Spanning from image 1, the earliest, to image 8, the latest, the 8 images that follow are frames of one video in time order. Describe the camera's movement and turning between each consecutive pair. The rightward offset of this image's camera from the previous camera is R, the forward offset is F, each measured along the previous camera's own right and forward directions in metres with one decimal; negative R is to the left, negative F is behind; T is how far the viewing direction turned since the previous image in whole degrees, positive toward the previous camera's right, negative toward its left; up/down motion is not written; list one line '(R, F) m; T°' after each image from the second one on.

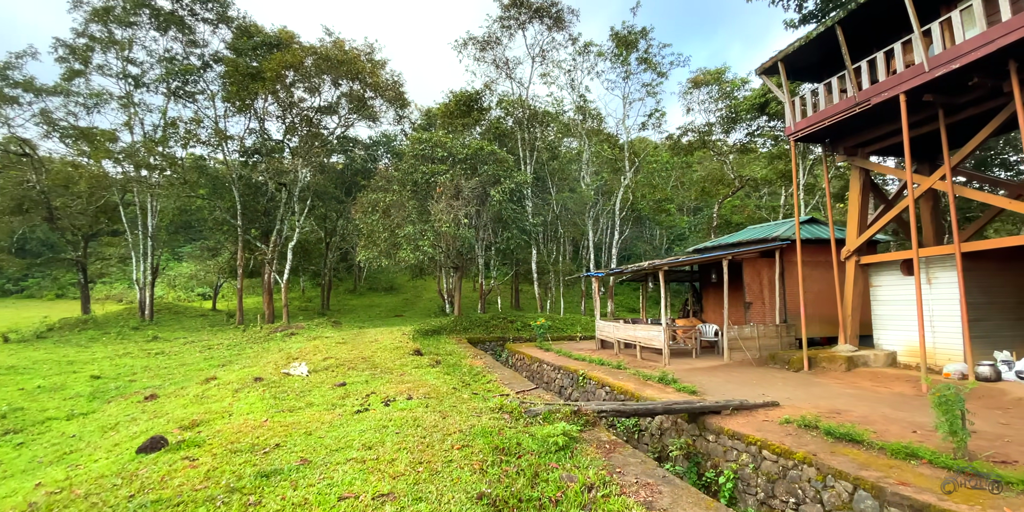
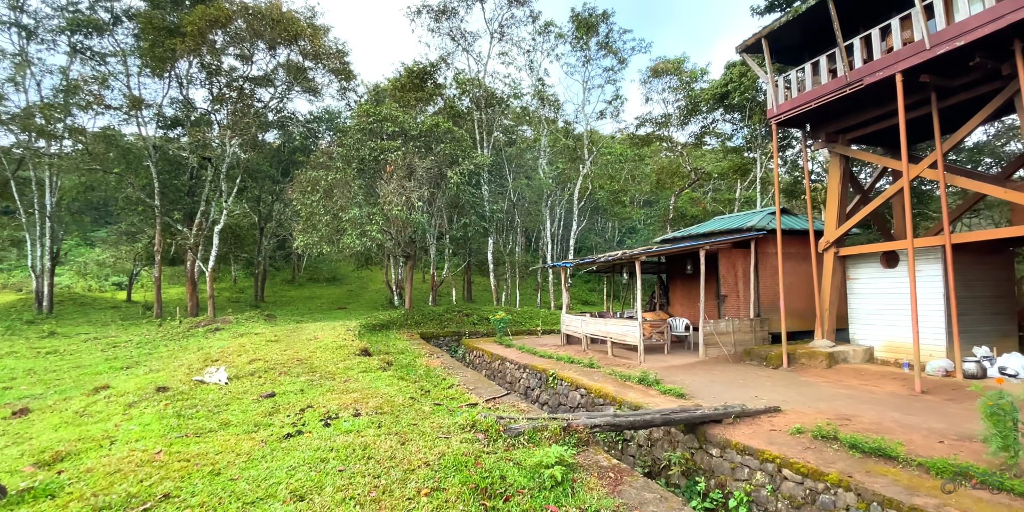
(-0.3, +1.2) m; +6°
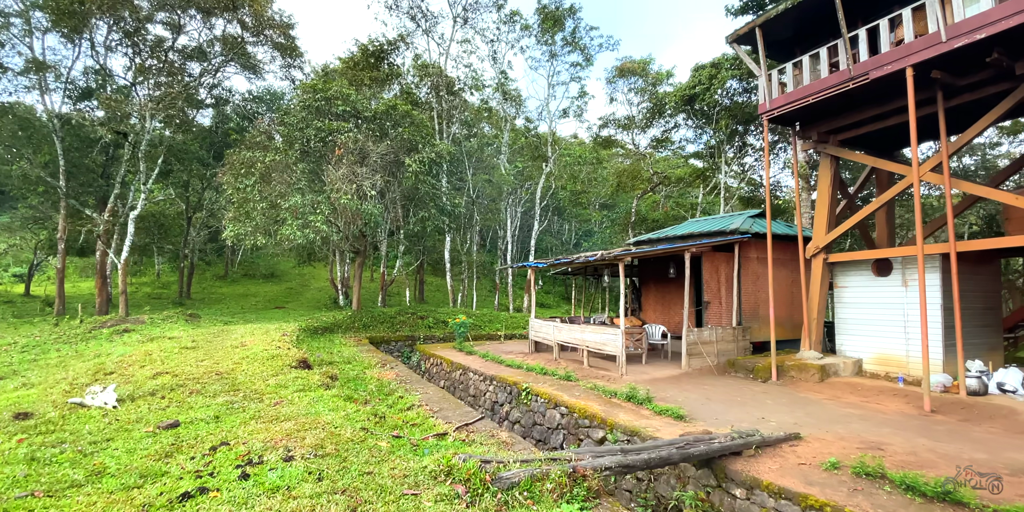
(-0.4, +1.2) m; +6°
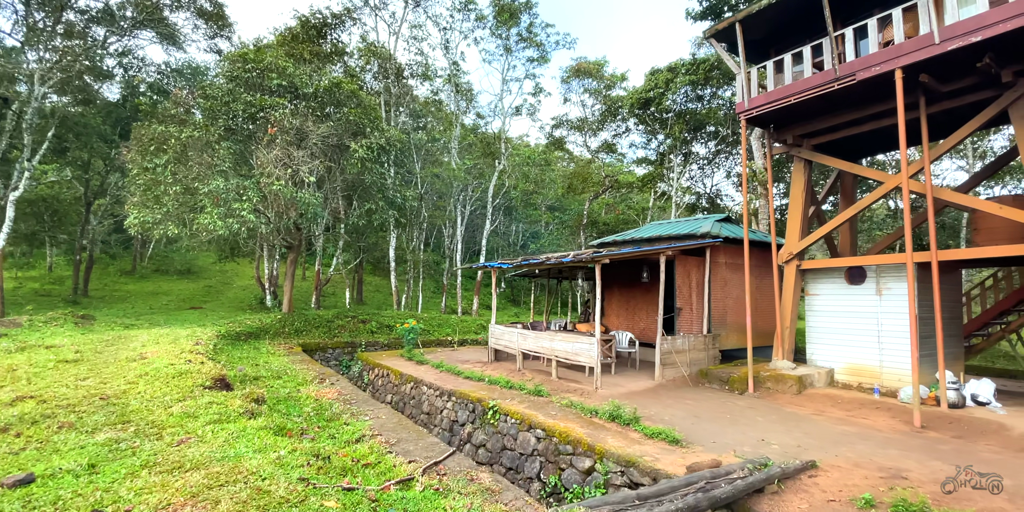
(-0.4, +1.0) m; +7°
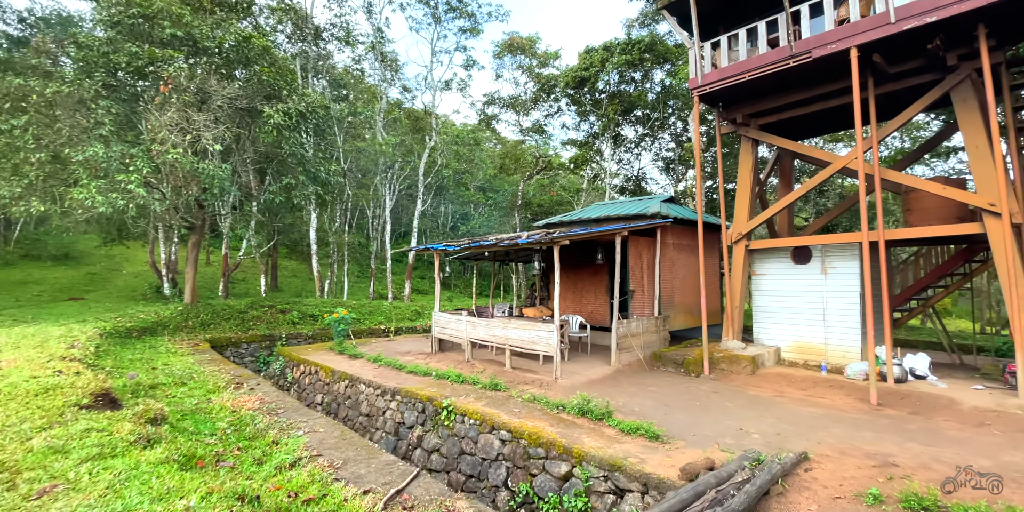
(-0.4, +0.8) m; +9°
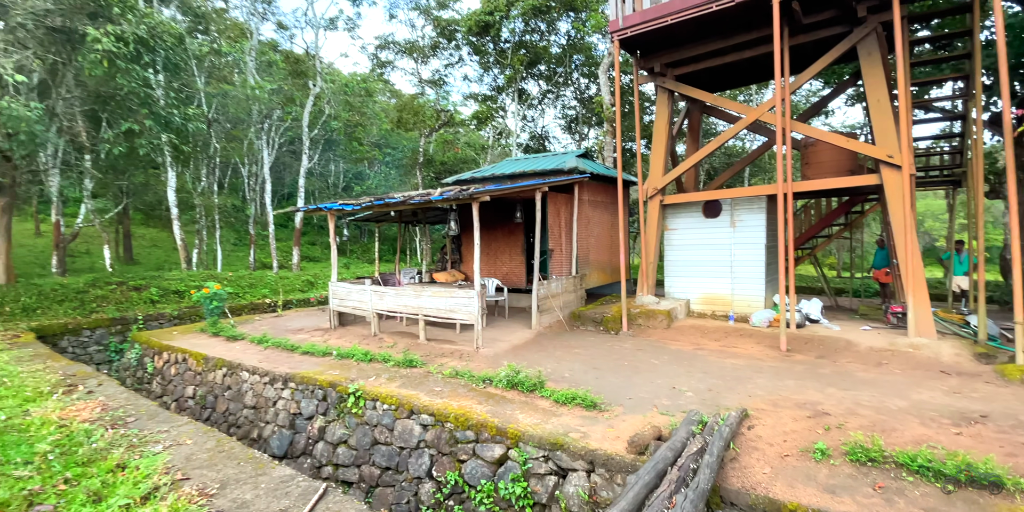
(-0.2, +0.8) m; +12°
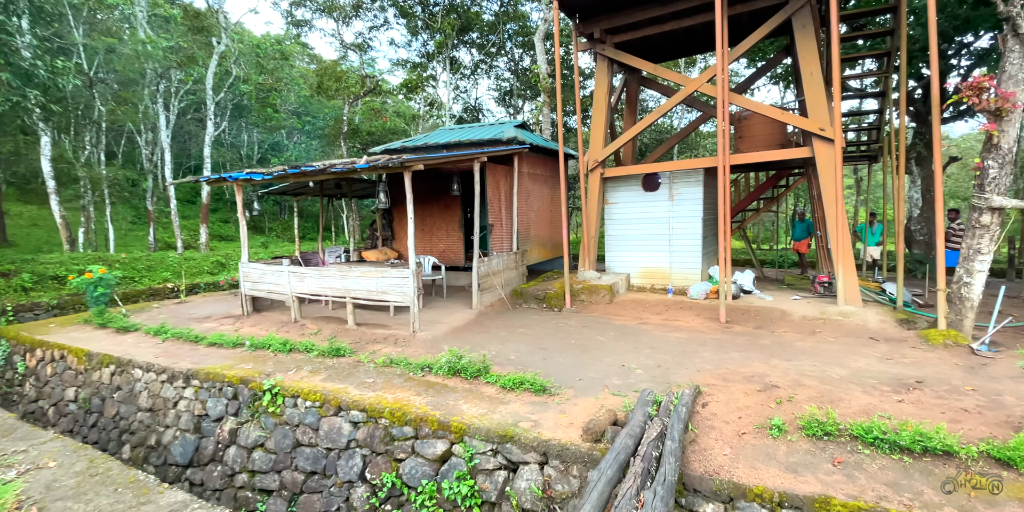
(-0.1, +0.5) m; +8°
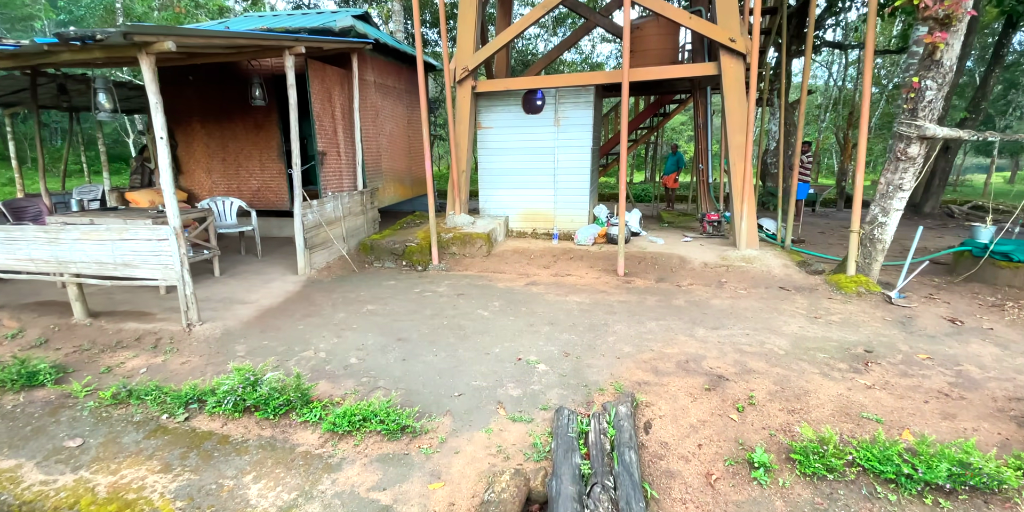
(+0.2, +1.8) m; +16°
